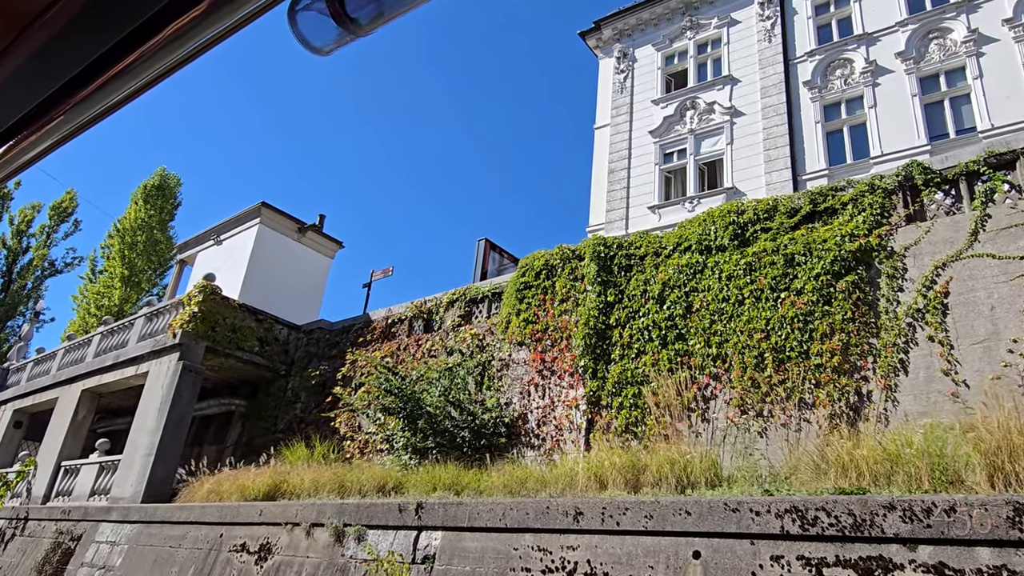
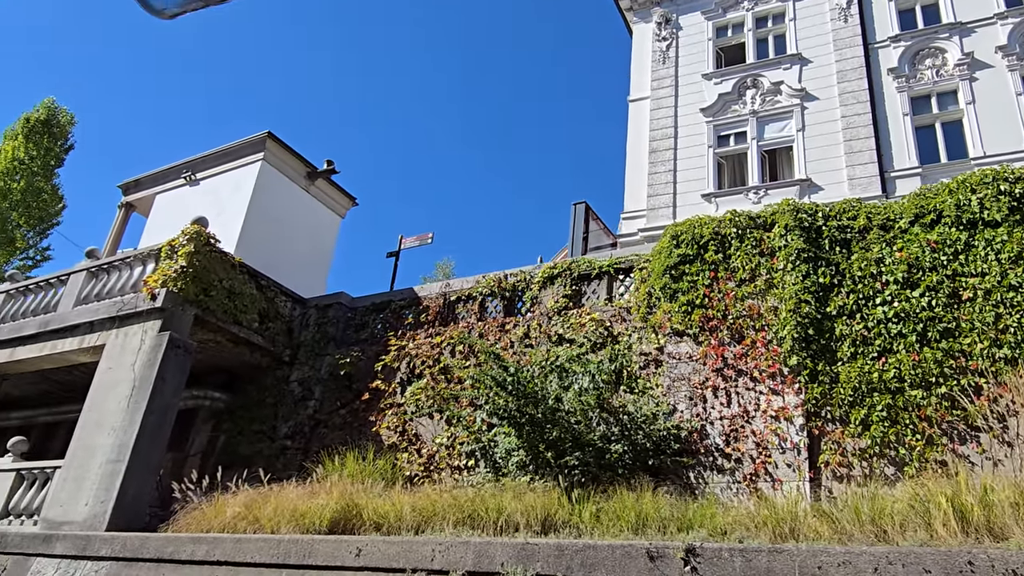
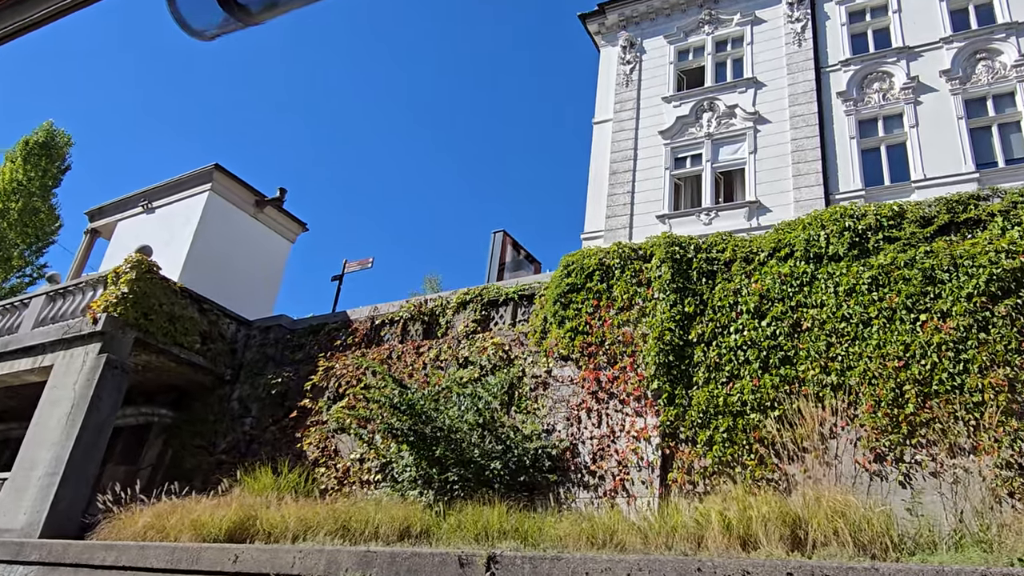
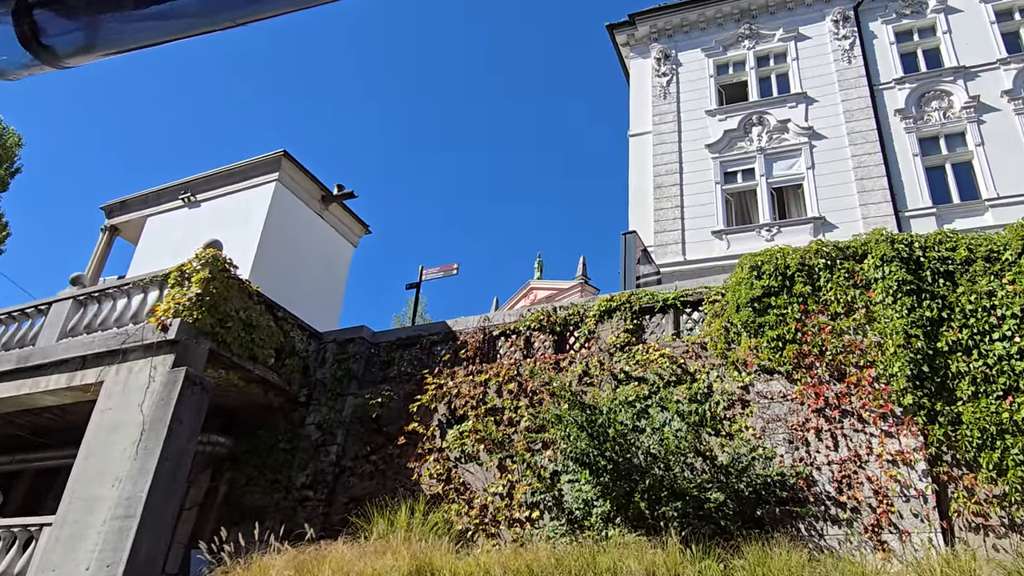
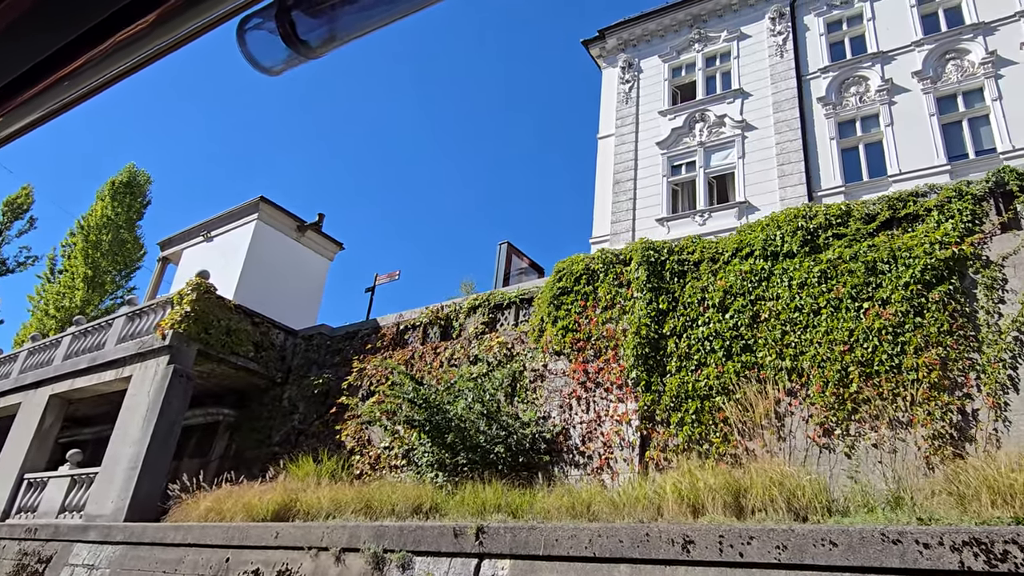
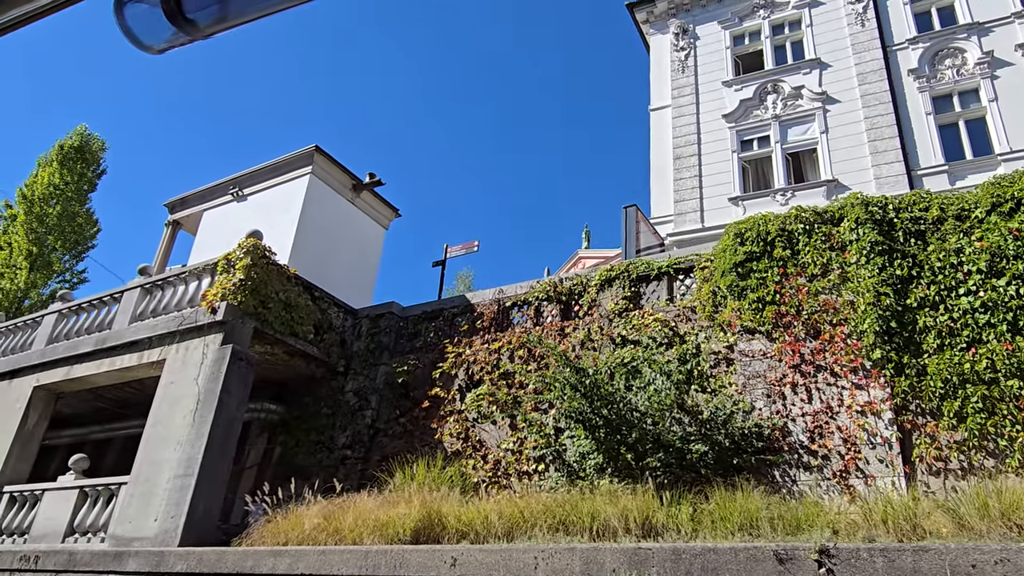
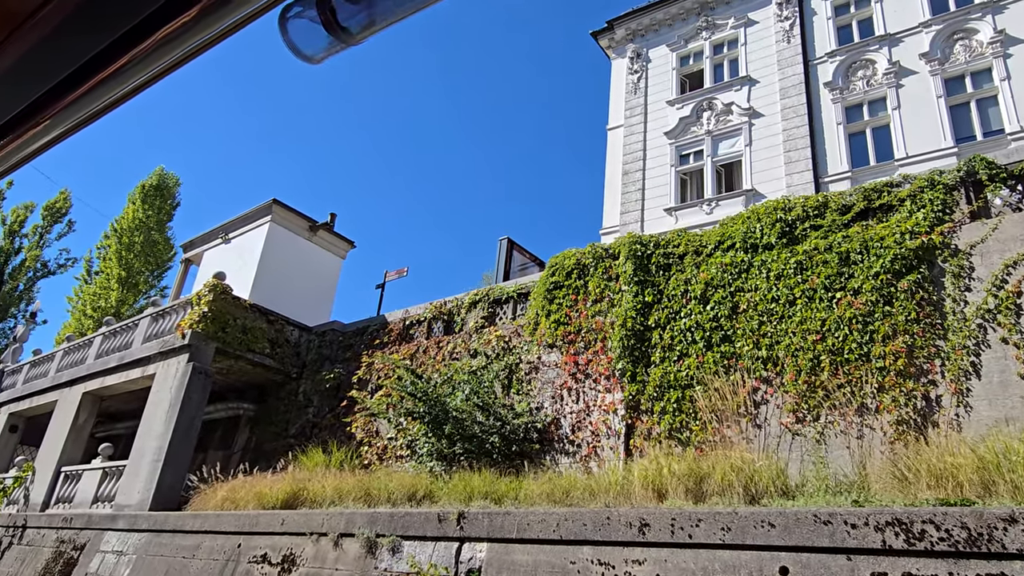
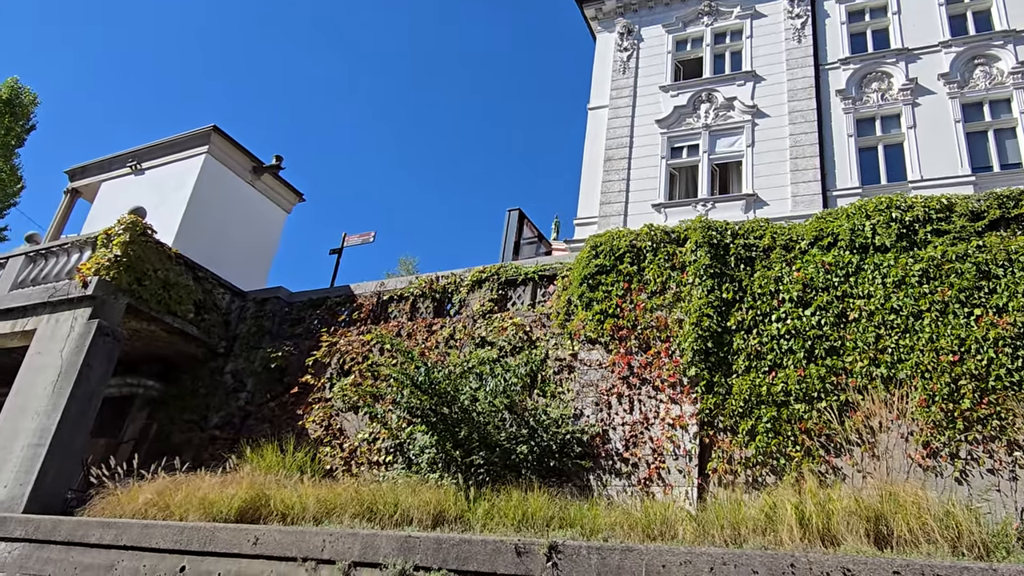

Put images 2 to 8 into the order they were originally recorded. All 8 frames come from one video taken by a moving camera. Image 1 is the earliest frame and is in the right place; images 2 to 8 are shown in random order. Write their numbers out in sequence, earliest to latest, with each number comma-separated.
7, 5, 3, 8, 2, 6, 4
